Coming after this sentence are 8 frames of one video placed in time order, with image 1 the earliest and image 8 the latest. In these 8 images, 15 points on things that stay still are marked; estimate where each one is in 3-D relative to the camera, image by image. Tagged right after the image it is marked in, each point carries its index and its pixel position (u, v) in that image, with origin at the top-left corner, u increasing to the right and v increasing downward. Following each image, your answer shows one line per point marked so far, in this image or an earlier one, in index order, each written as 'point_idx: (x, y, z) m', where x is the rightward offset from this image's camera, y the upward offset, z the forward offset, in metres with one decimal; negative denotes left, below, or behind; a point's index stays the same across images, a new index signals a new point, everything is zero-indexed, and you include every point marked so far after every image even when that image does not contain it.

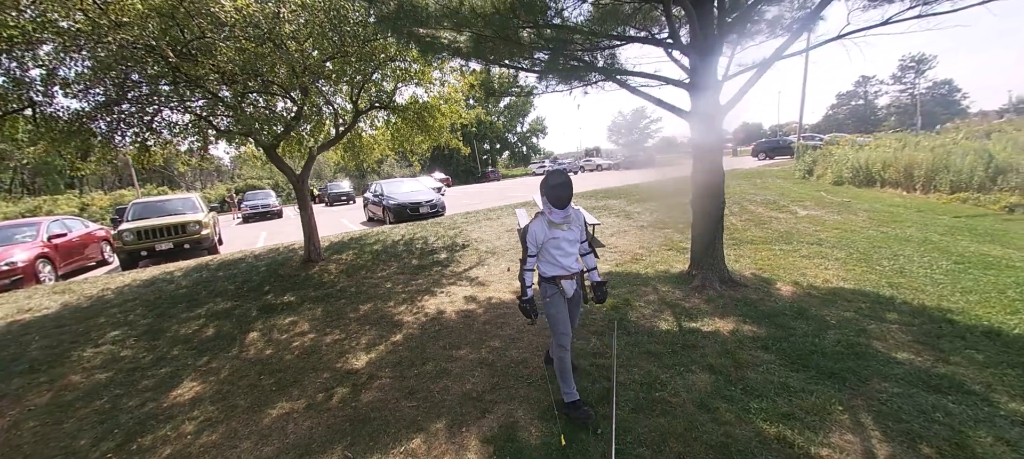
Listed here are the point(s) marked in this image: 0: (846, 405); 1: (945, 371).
0: (+2.2, -1.1, +2.5) m
1: (+3.2, -1.0, +2.8) m
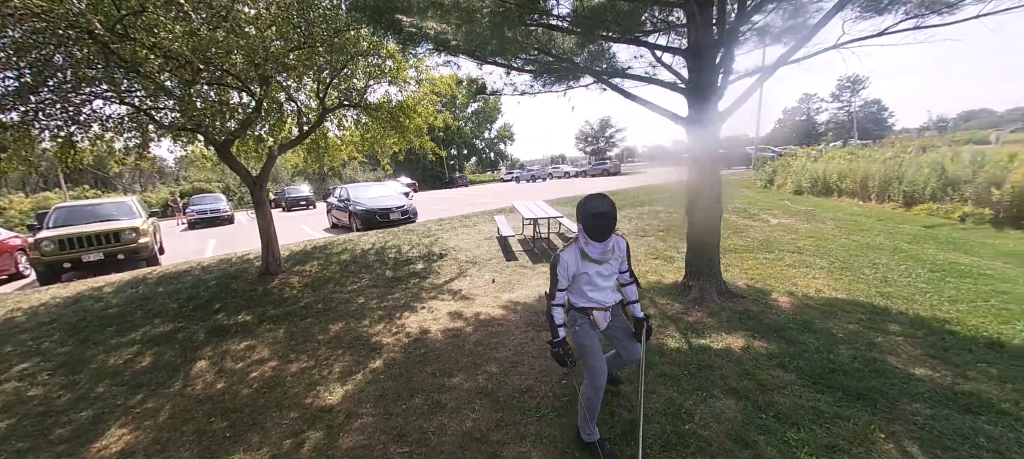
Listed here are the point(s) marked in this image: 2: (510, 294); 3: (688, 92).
0: (+2.3, -1.2, +2.3) m
1: (+3.2, -1.1, +2.7) m
2: (0.0, -0.8, +4.6) m
3: (+1.9, +1.5, +4.2) m
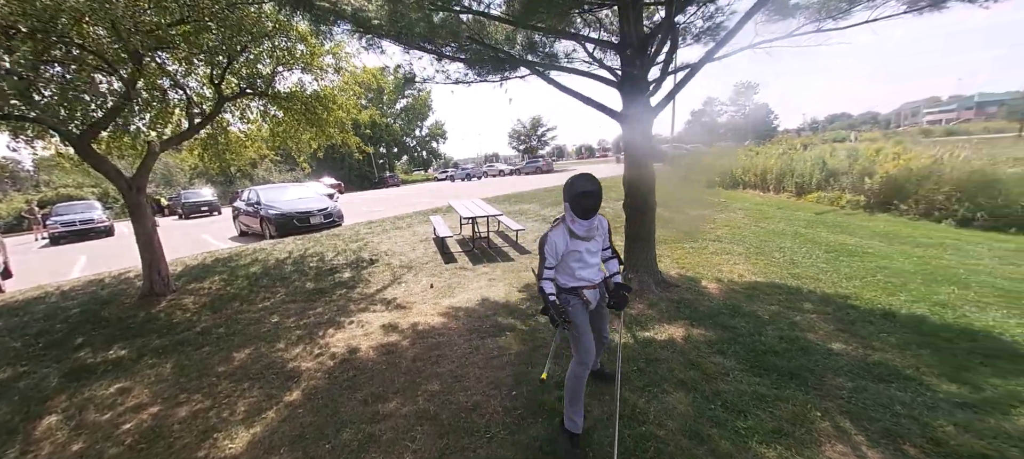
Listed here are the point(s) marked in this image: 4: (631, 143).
0: (+1.9, -1.1, +2.4) m
1: (+2.8, -1.0, +3.0) m
2: (-0.7, -0.8, +4.3) m
3: (+1.2, +1.6, +4.2) m
4: (+1.3, +1.0, +4.2) m
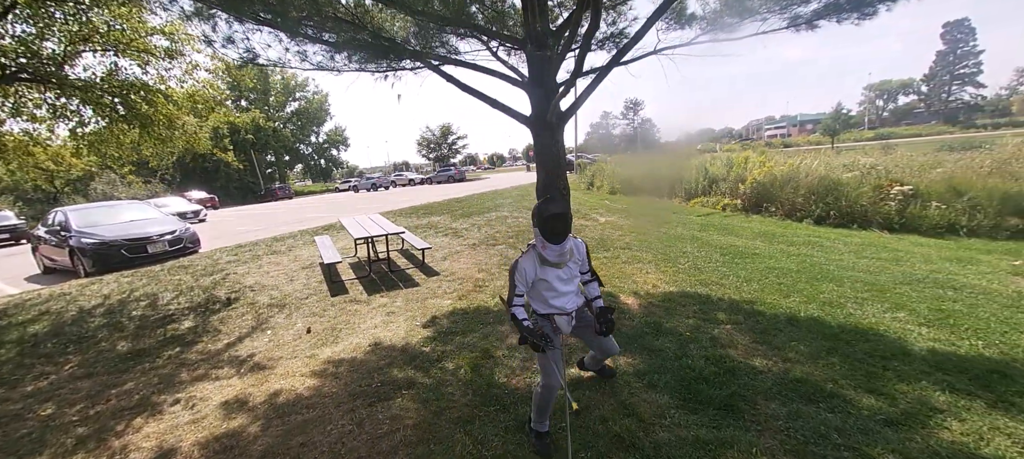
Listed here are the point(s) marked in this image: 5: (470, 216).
0: (+1.4, -1.2, +2.1) m
1: (+2.1, -1.1, +2.9) m
2: (-1.6, -1.0, +3.4) m
3: (+0.2, +1.4, +3.8) m
4: (+0.3, +0.8, +3.7) m
5: (-1.1, +0.4, +9.9) m
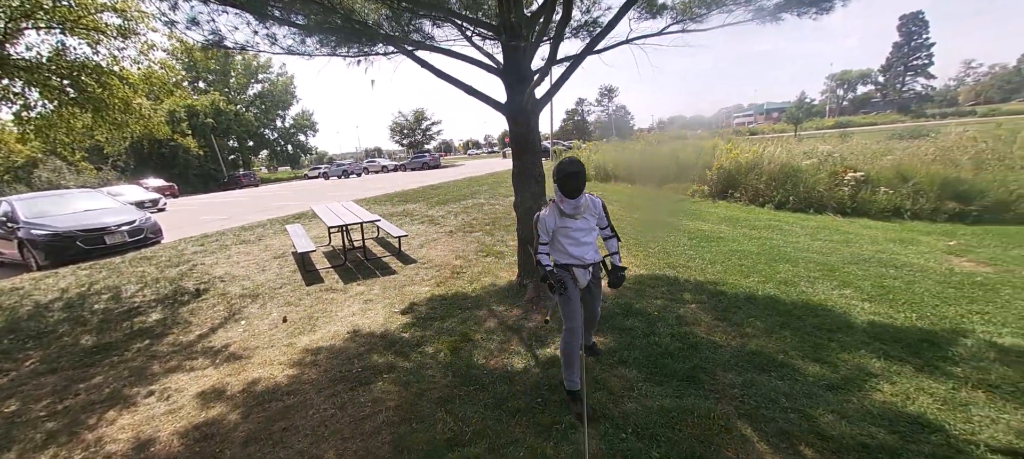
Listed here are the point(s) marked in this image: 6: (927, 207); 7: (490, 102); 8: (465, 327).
0: (+1.3, -1.1, +2.3) m
1: (+2.0, -0.9, +3.1) m
2: (-1.8, -0.9, +3.4) m
3: (-0.1, +1.5, +3.8) m
4: (+0.1, +0.9, +3.8) m
5: (-1.7, +0.7, +9.9) m
6: (+8.1, +0.4, +7.5) m
7: (-0.2, +1.3, +4.0) m
8: (-0.4, -0.9, +3.4) m
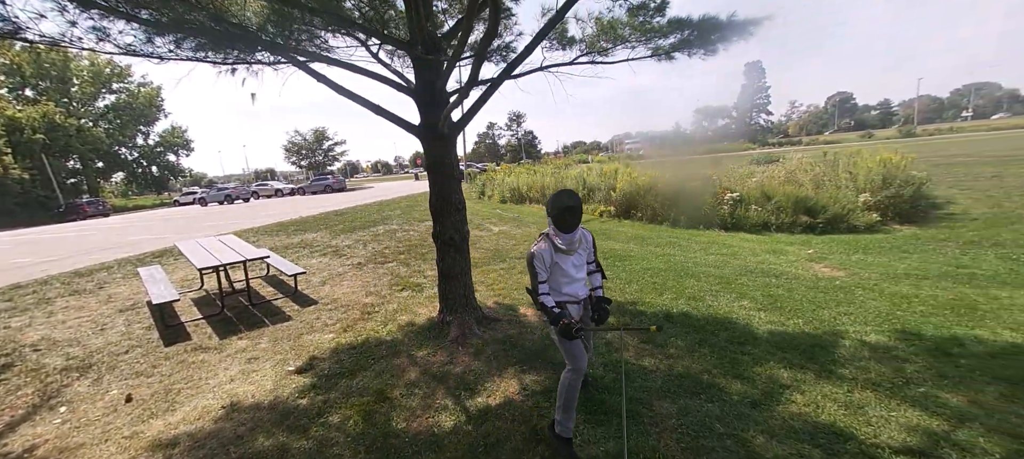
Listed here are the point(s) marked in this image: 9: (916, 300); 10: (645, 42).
0: (+0.9, -1.3, +2.2) m
1: (+1.4, -1.1, +3.1) m
2: (-2.4, -1.3, +2.6) m
3: (-0.9, +1.2, +3.5) m
4: (-0.7, +0.6, +3.5) m
5: (-3.8, 0.0, +9.0) m
6: (+6.4, +0.2, +8.9) m
7: (-1.1, +1.0, +3.7) m
8: (-1.0, -1.2, +2.9) m
9: (+4.8, -0.8, +4.5) m
10: (+1.4, +1.9, +4.0) m
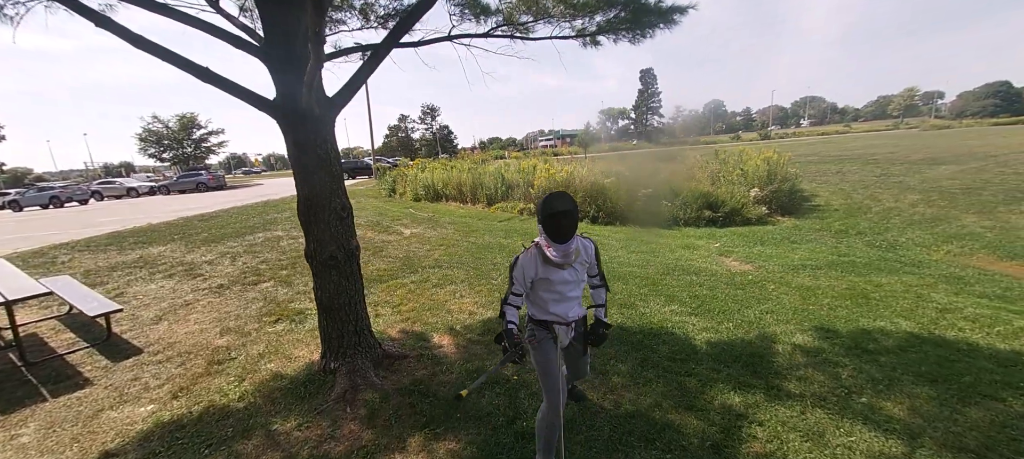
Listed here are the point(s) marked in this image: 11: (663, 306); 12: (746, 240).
0: (+0.5, -1.4, +1.7) m
1: (+0.8, -1.2, +2.6) m
2: (-2.7, -1.5, +1.3) m
3: (-1.6, +1.1, +2.5) m
4: (-1.4, +0.5, +2.5) m
5: (-5.5, -0.2, +7.2) m
6: (+4.4, +0.3, +9.3) m
7: (-1.8, +0.9, +2.6) m
8: (-1.5, -1.3, +1.9) m
9: (+3.8, -0.8, +4.7) m
10: (+0.5, +1.9, +3.4) m
11: (+1.7, -0.9, +4.4) m
12: (+4.6, -0.2, +7.5) m
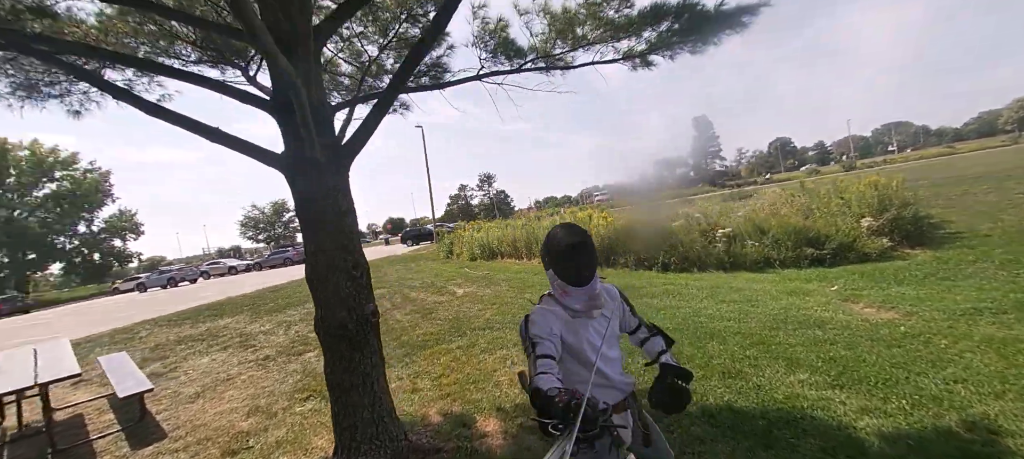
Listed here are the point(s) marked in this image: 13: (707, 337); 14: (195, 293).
0: (+0.7, -1.4, +0.7) m
1: (+1.1, -1.3, +1.7) m
2: (-2.6, -1.7, +0.9) m
3: (-1.3, +0.8, +2.2) m
4: (-1.1, +0.2, +2.1) m
5: (-4.4, -1.5, +7.3) m
6: (+5.7, -0.5, +7.8) m
7: (-1.5, +0.5, +2.3) m
8: (-1.2, -1.5, +1.3) m
9: (+4.4, -1.0, +3.3) m
10: (+0.8, +1.5, +2.9) m
11: (+2.3, -1.2, +3.2) m
12: (+5.6, -0.8, +6.0) m
13: (+2.1, -1.2, +4.2) m
14: (-13.0, -2.6, +15.6) m
